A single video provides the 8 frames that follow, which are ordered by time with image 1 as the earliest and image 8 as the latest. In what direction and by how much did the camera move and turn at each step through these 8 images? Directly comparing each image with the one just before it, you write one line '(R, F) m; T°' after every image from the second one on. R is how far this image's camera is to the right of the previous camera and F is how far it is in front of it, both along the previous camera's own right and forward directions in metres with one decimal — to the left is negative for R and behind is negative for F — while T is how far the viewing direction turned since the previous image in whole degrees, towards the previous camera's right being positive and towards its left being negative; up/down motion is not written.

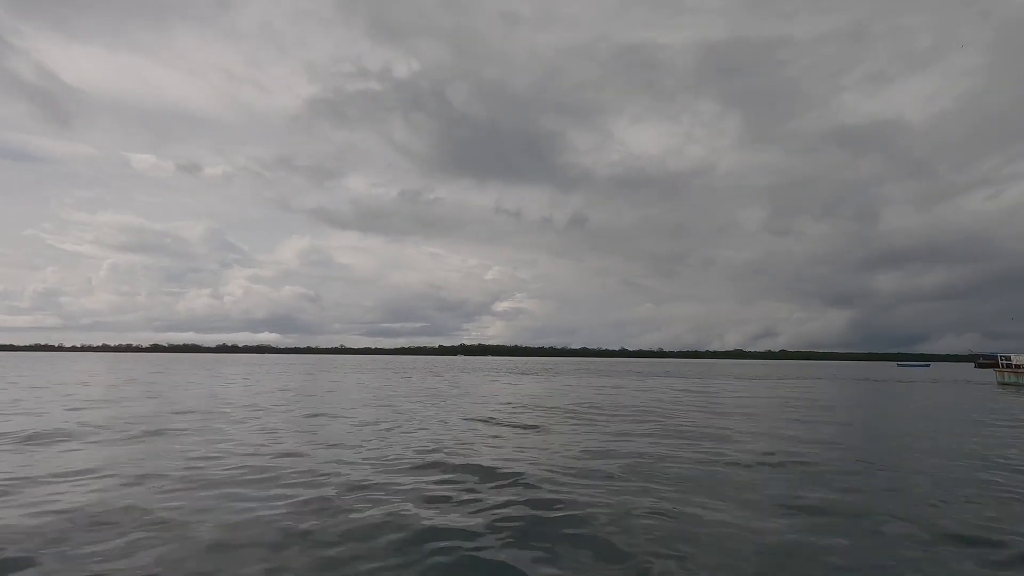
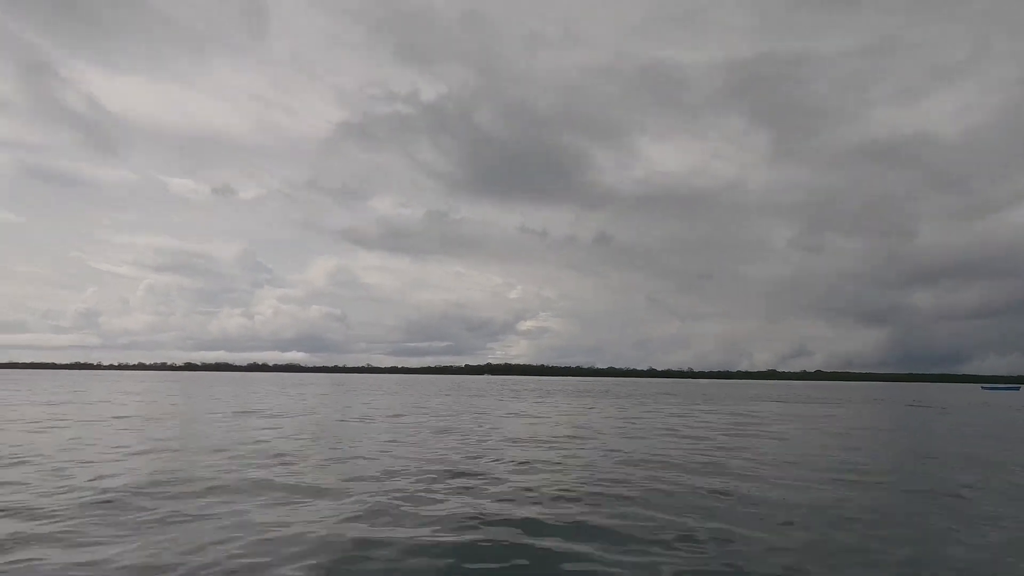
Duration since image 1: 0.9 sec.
(-0.2, +0.6) m; -3°
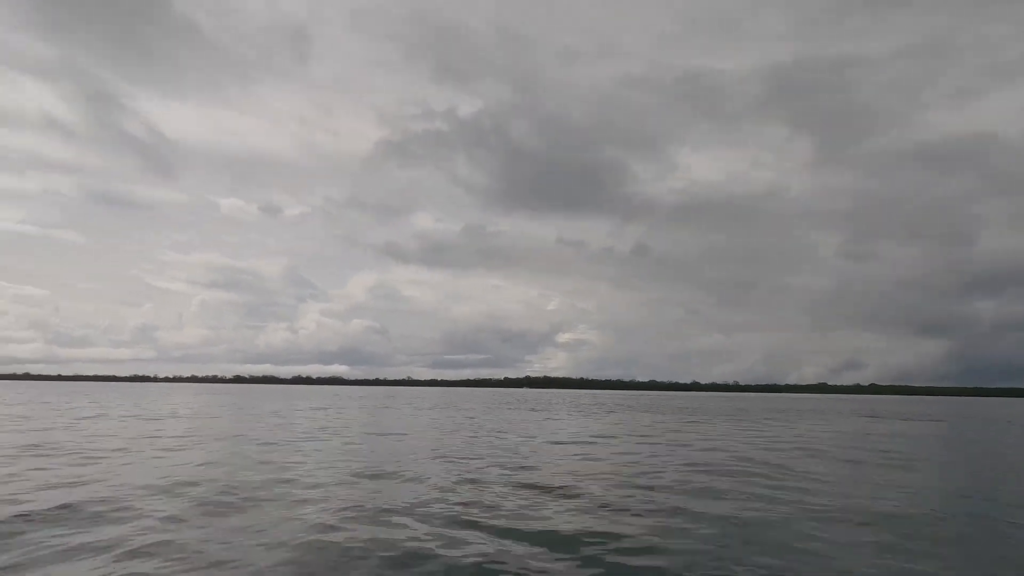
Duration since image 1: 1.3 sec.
(-0.4, -0.1) m; -4°
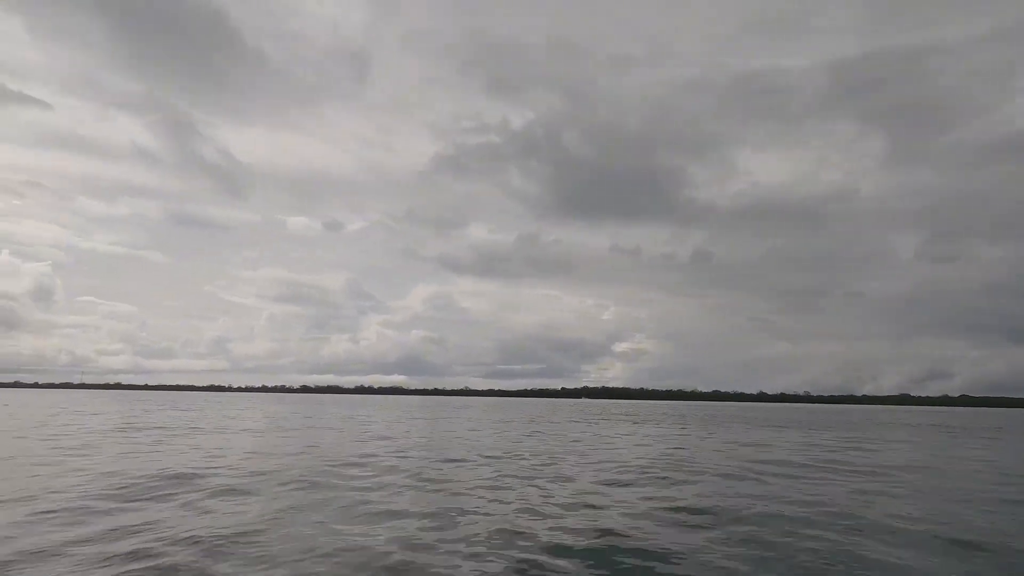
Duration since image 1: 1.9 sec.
(-1.5, -0.4) m; -6°
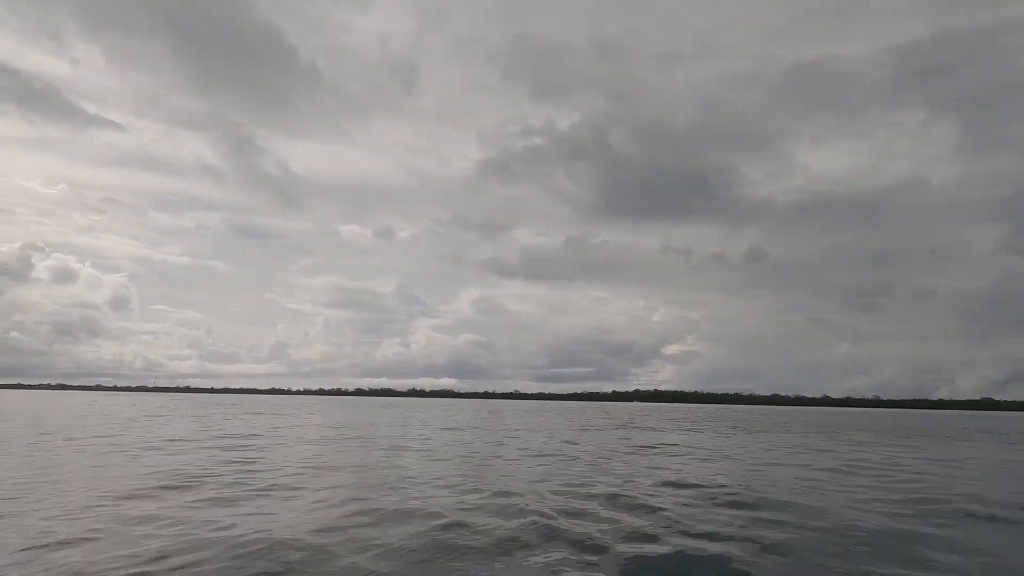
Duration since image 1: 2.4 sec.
(-1.3, +0.5) m; -5°
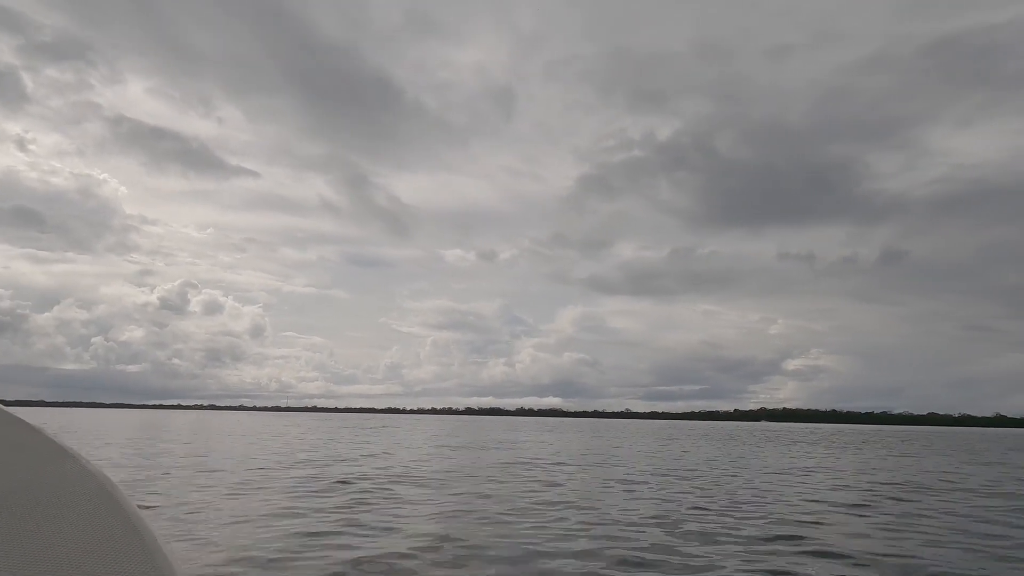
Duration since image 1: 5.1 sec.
(-7.4, +3.3) m; -11°
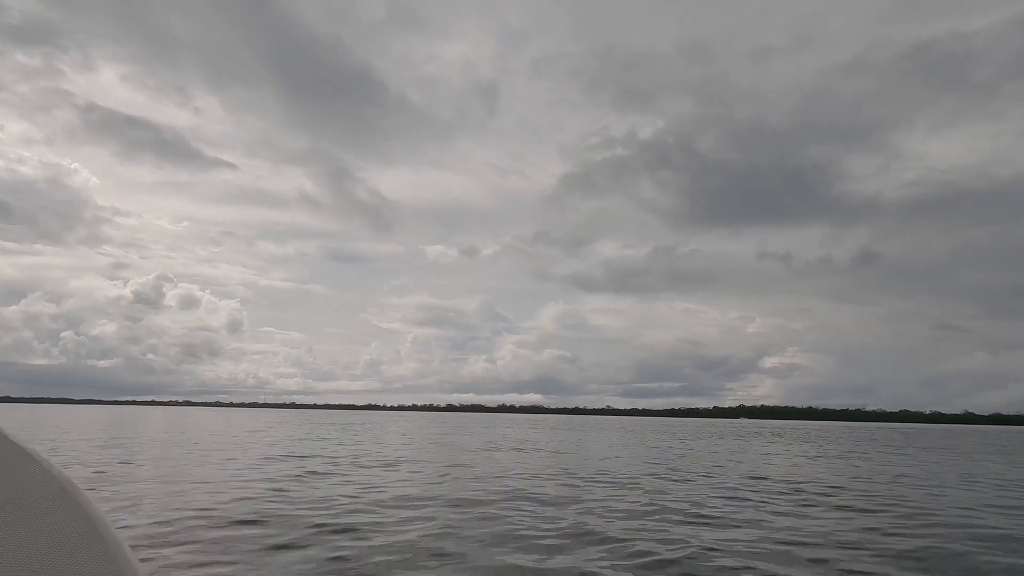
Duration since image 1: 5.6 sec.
(-0.3, +1.8) m; +2°
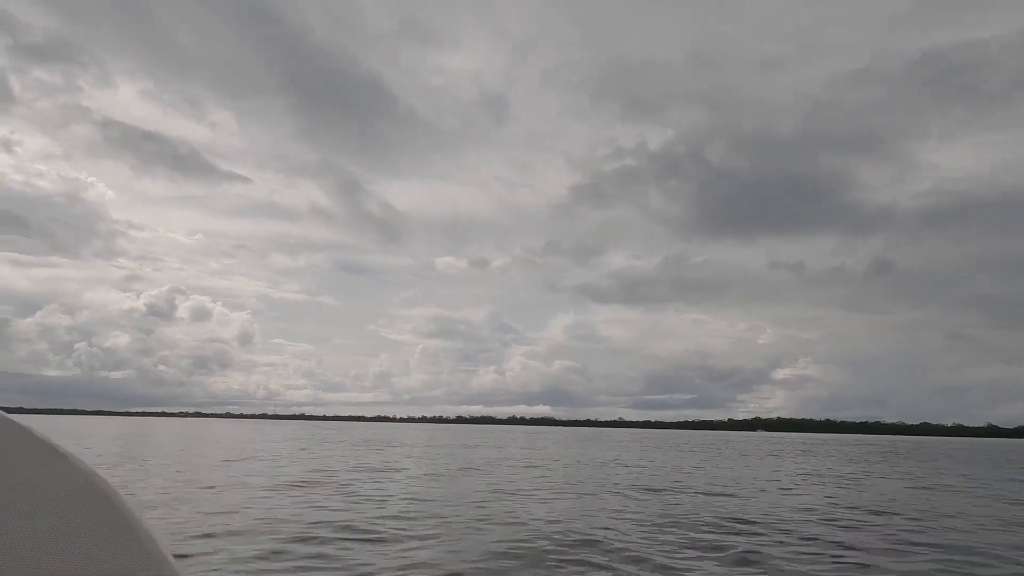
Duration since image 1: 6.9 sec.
(-4.6, +1.8) m; -1°
